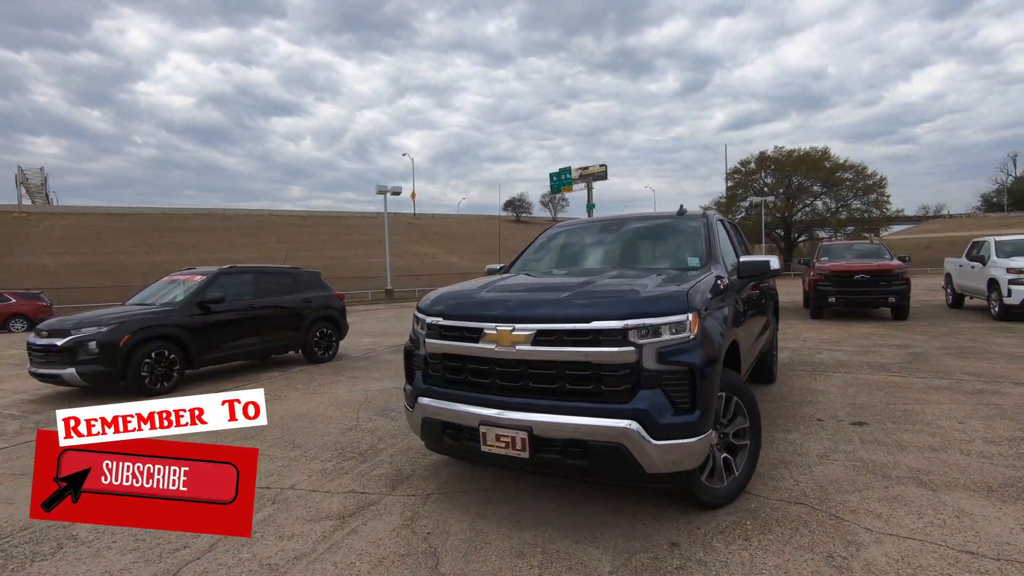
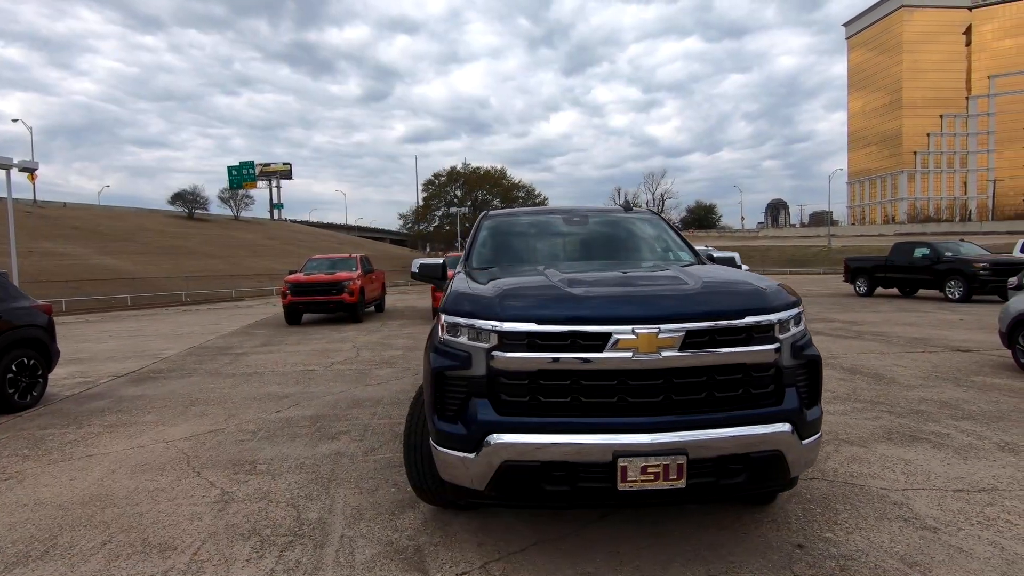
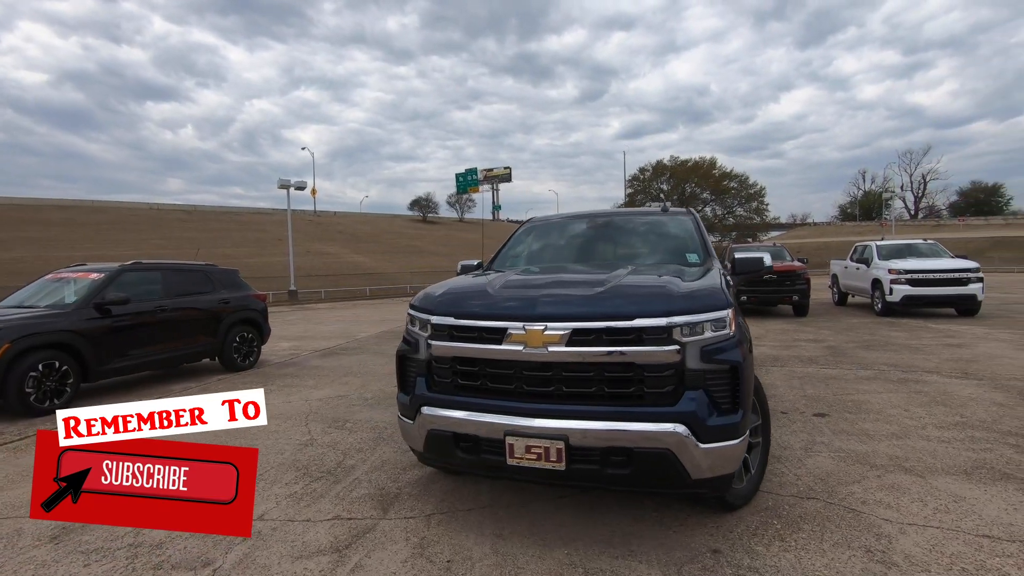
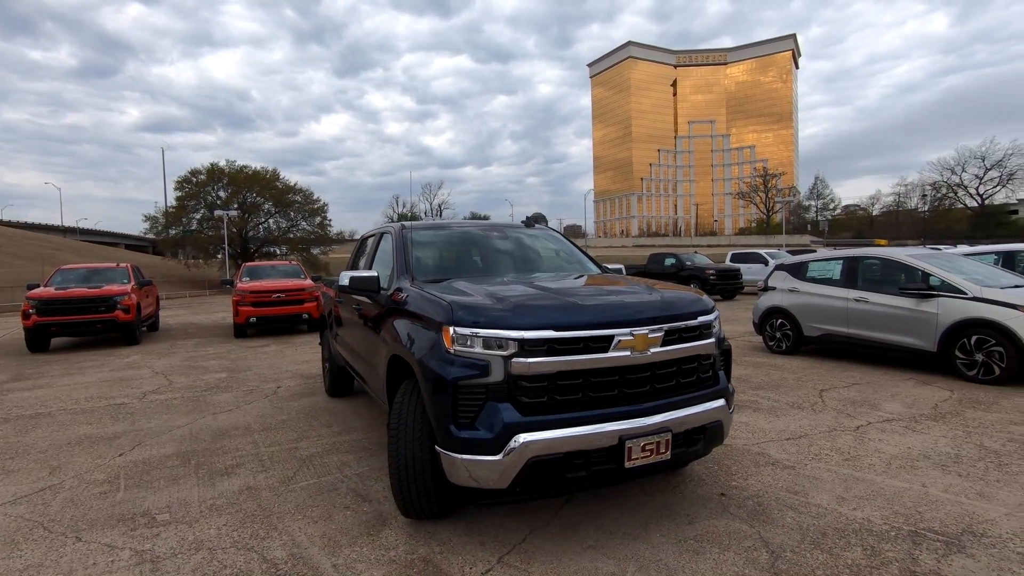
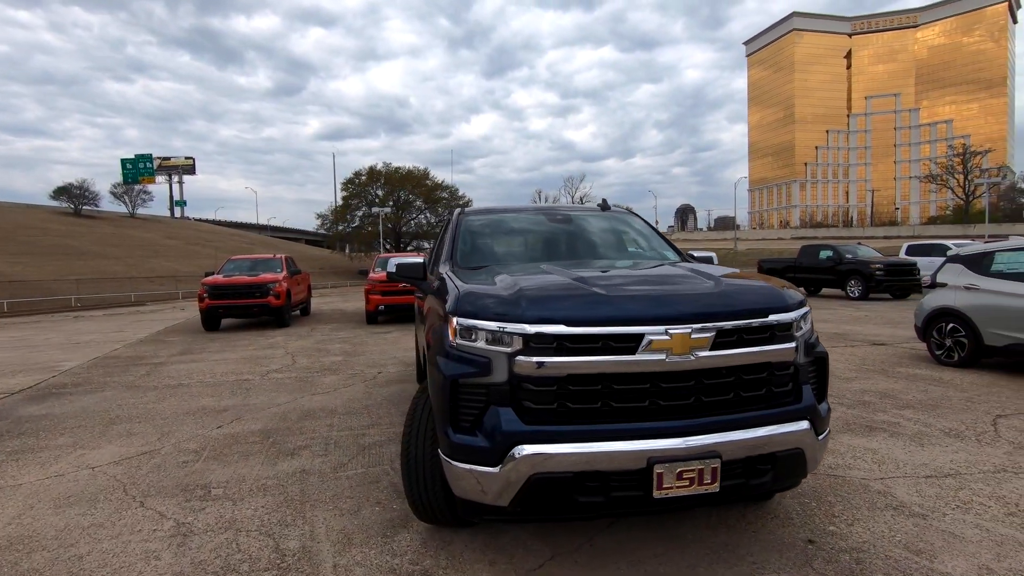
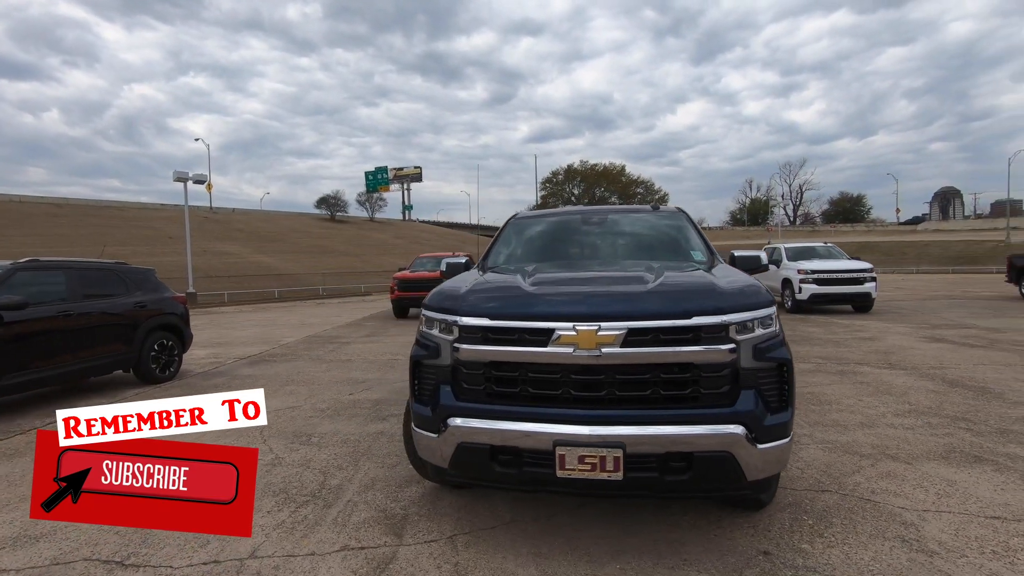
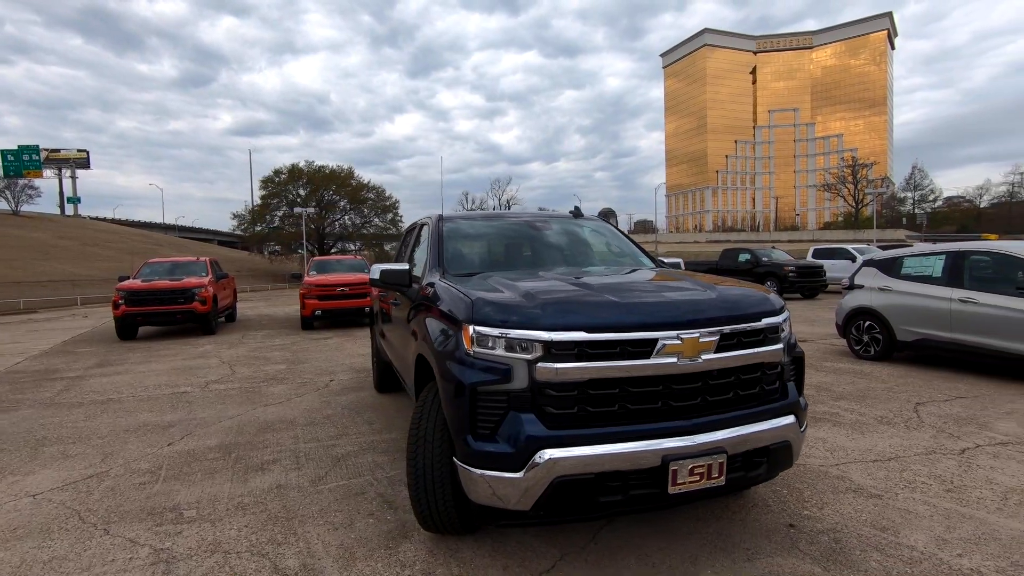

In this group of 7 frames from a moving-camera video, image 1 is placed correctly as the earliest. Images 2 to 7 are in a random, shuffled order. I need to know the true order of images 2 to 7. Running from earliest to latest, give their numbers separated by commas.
3, 6, 2, 5, 7, 4
